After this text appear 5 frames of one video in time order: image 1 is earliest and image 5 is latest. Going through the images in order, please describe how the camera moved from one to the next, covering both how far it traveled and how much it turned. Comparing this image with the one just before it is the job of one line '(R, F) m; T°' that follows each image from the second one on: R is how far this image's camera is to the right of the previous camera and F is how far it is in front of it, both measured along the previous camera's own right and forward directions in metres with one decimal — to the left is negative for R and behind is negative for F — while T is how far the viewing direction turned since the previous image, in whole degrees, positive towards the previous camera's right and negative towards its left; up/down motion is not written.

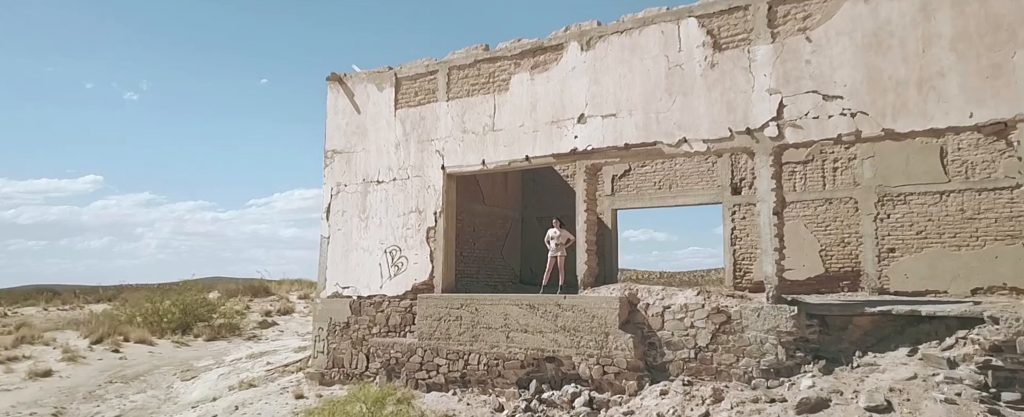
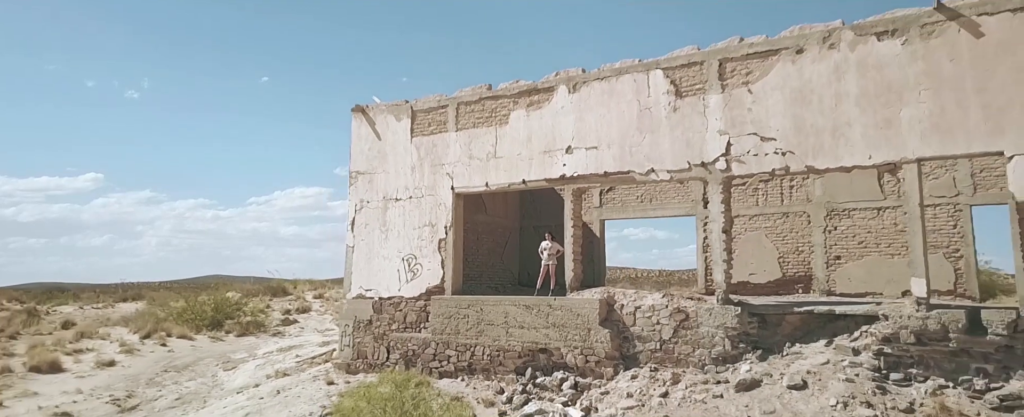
(0.0, -1.6) m; 0°
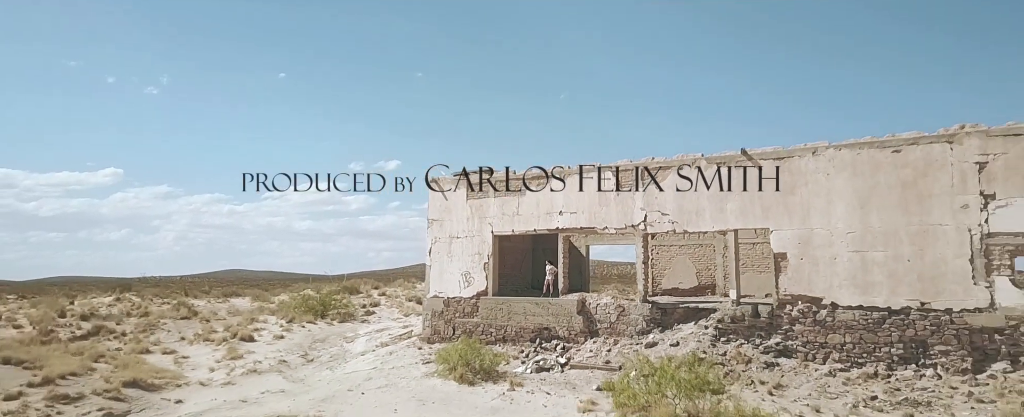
(-0.1, -6.9) m; -1°
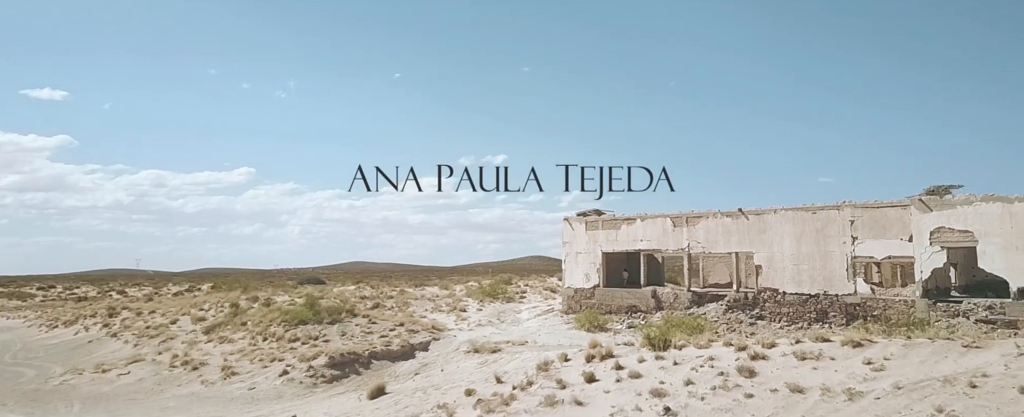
(+0.3, -12.7) m; -10°
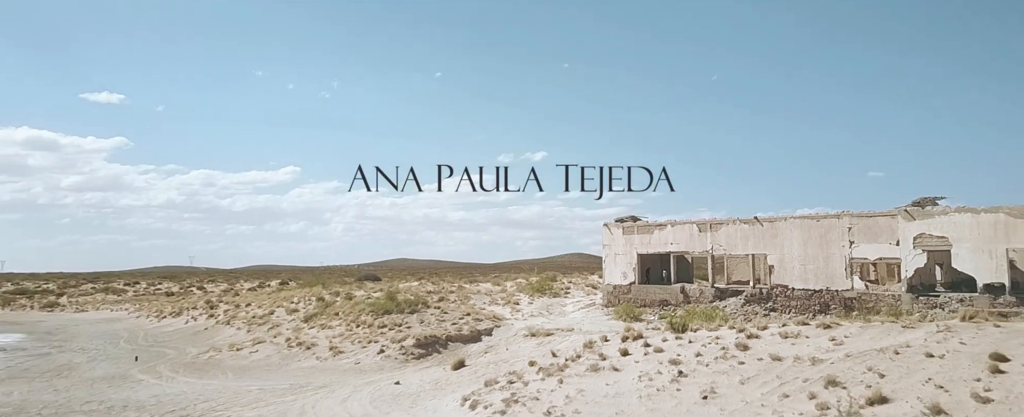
(-0.4, -4.9) m; -4°
